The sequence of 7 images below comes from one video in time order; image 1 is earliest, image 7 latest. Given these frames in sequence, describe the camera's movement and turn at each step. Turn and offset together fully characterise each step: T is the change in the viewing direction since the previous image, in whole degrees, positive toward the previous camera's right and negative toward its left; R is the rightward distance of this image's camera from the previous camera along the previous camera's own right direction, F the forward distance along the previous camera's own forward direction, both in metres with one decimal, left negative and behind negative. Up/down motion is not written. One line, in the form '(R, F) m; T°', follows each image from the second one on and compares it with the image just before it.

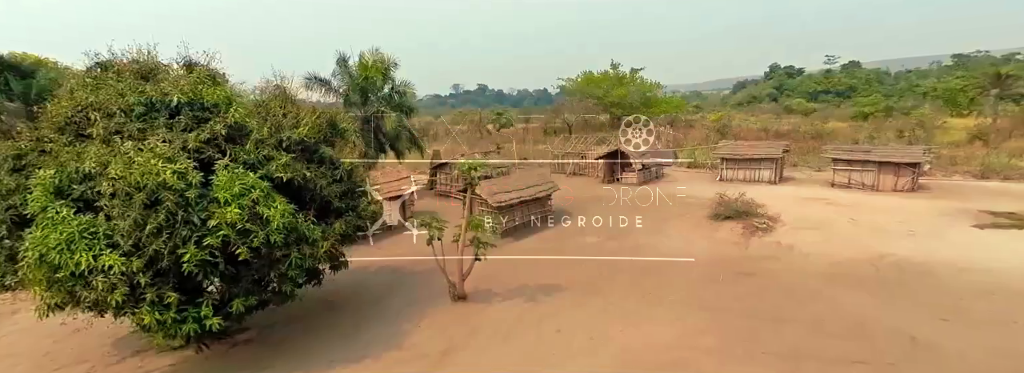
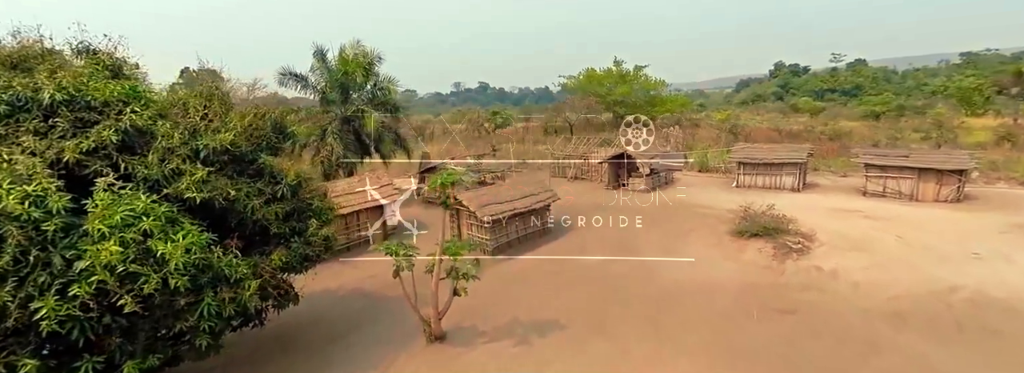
(+0.3, +2.2) m; 0°
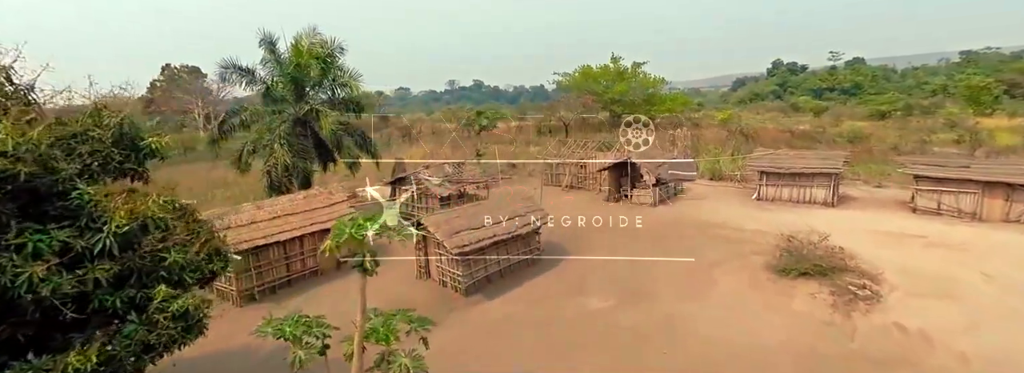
(+0.4, +3.2) m; +1°
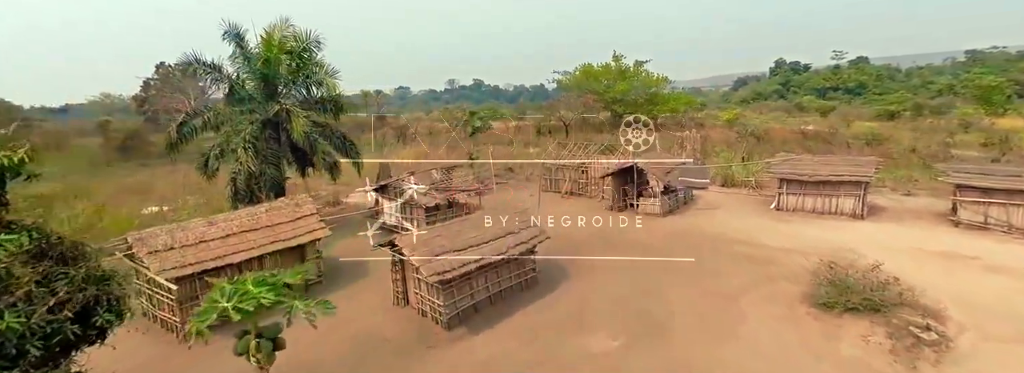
(+0.2, +1.8) m; 0°
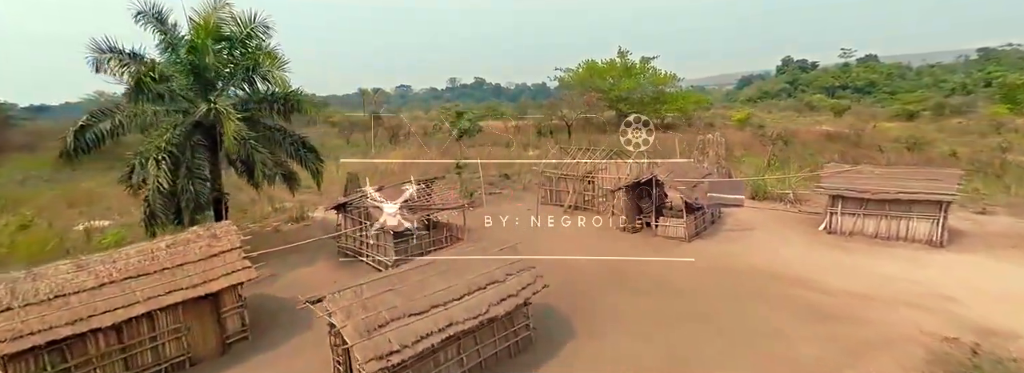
(+0.3, +3.2) m; 0°
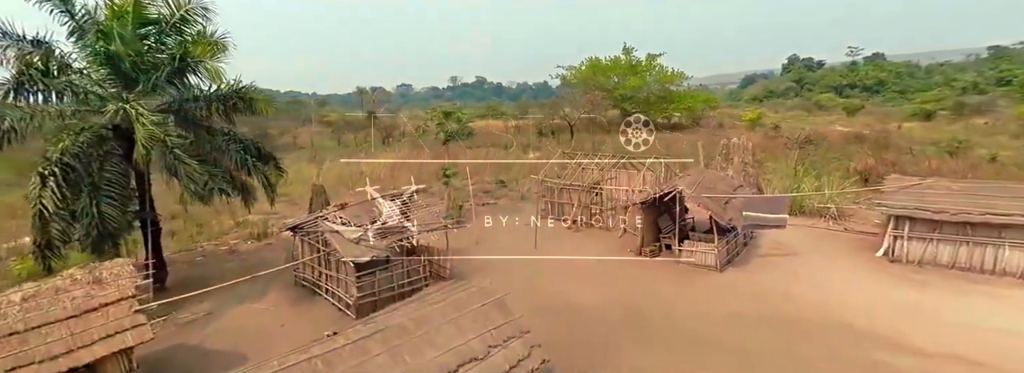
(+0.2, +2.5) m; 0°
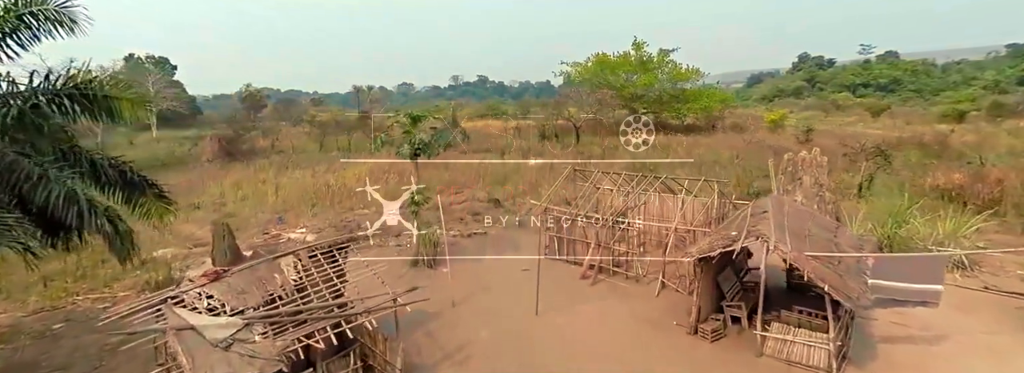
(+0.2, +4.4) m; 0°
